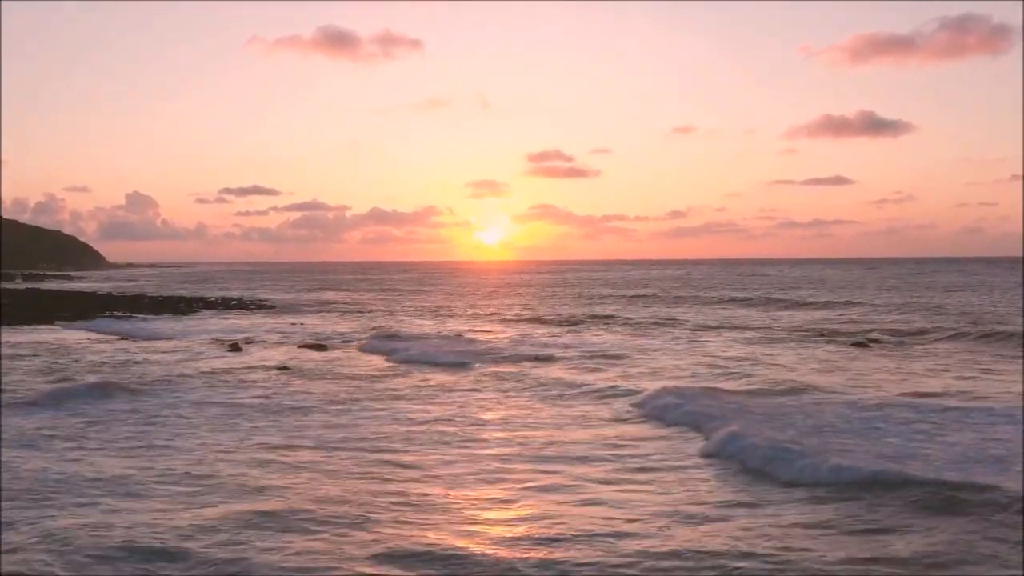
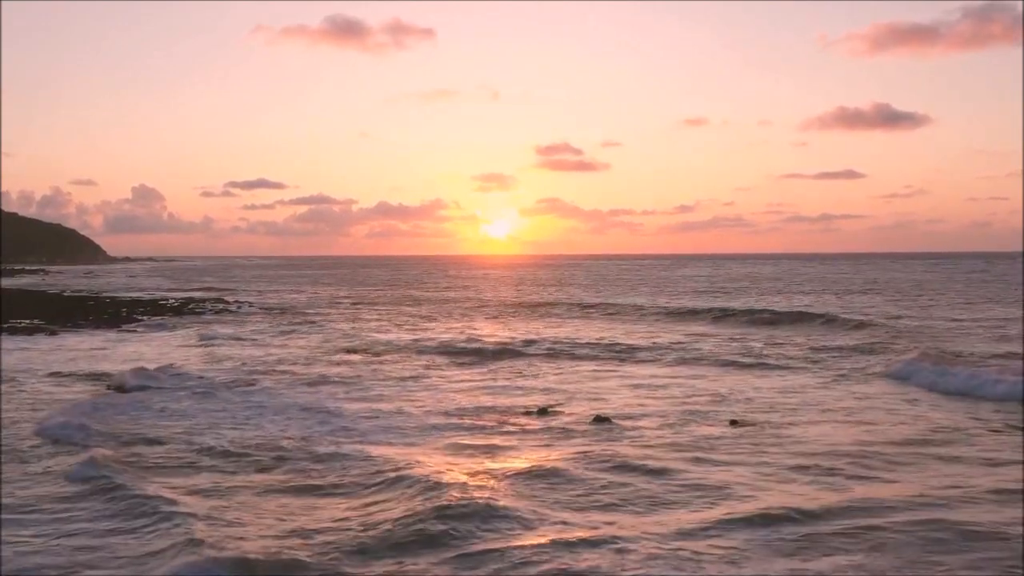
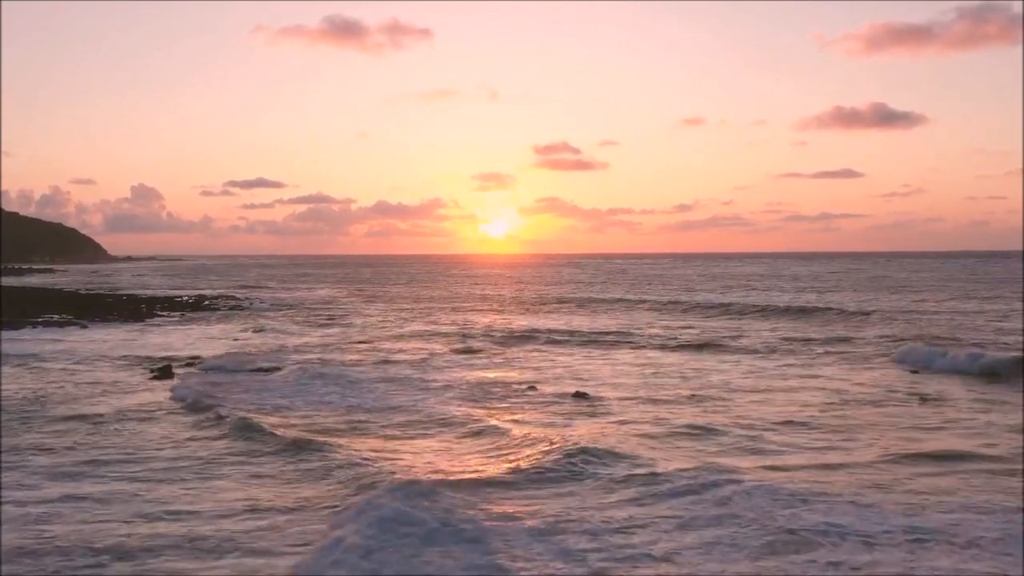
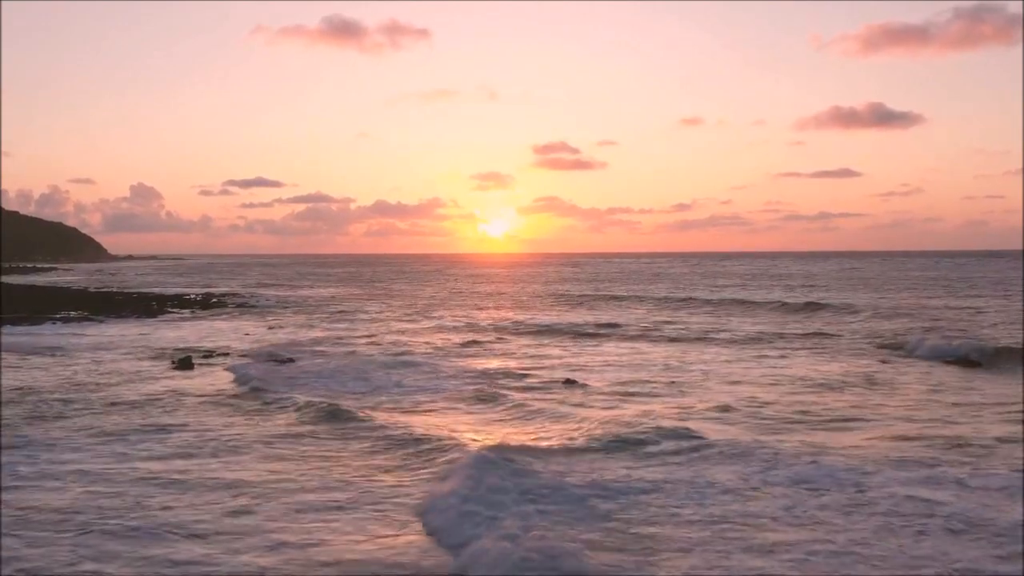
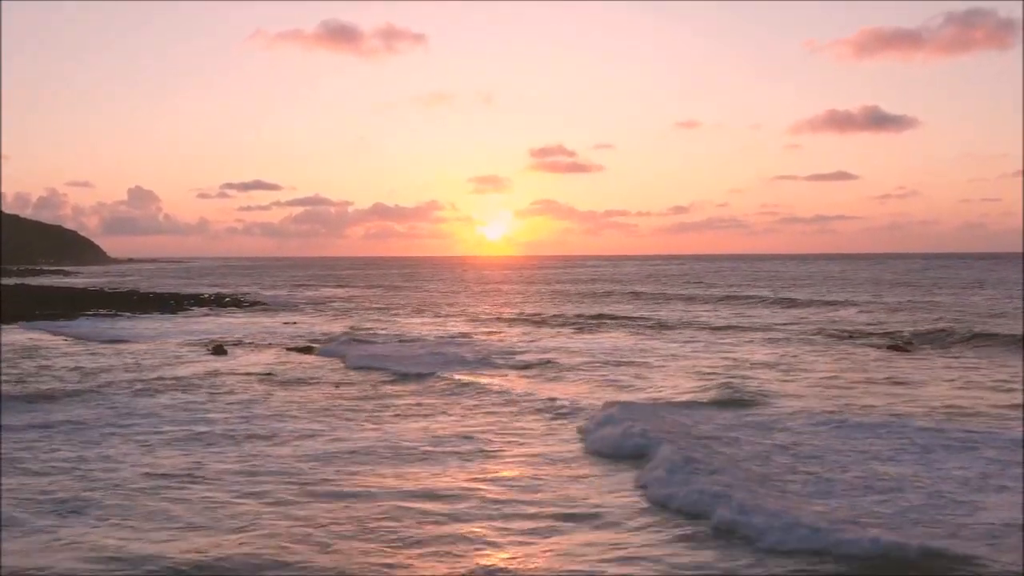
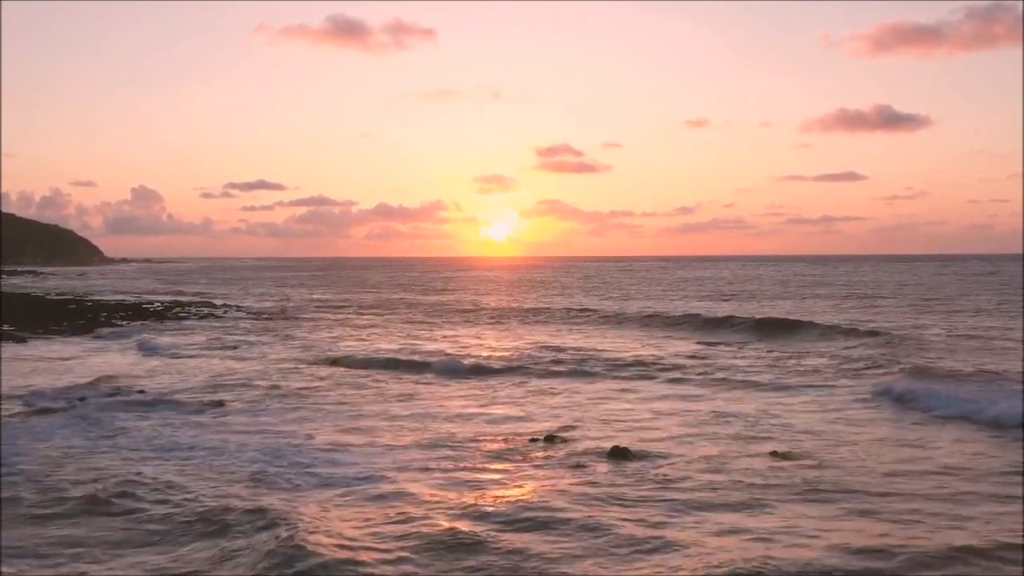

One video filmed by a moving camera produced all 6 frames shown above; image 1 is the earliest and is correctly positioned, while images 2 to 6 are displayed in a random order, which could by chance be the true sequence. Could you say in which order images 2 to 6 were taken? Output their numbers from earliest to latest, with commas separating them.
5, 4, 3, 2, 6
